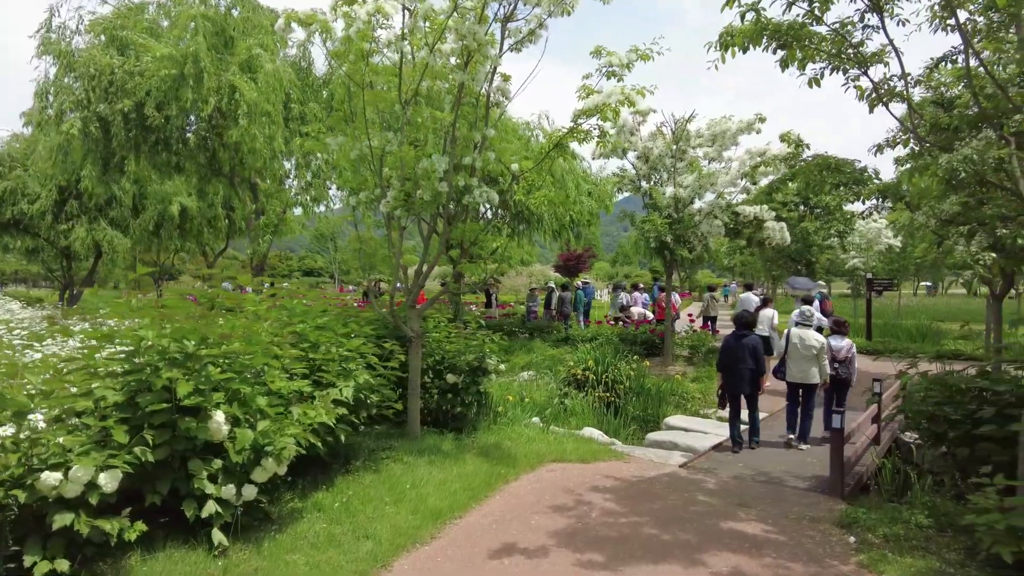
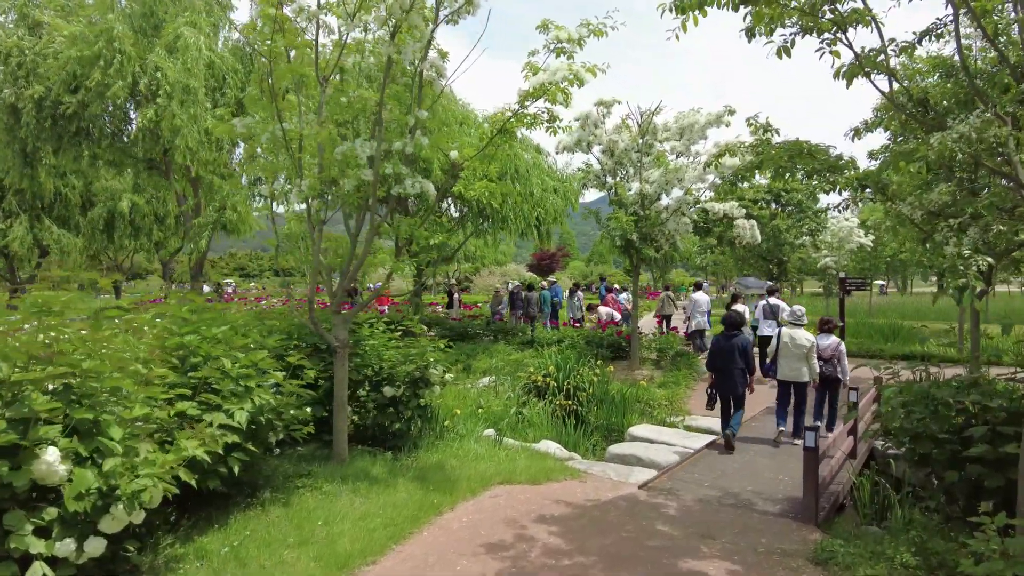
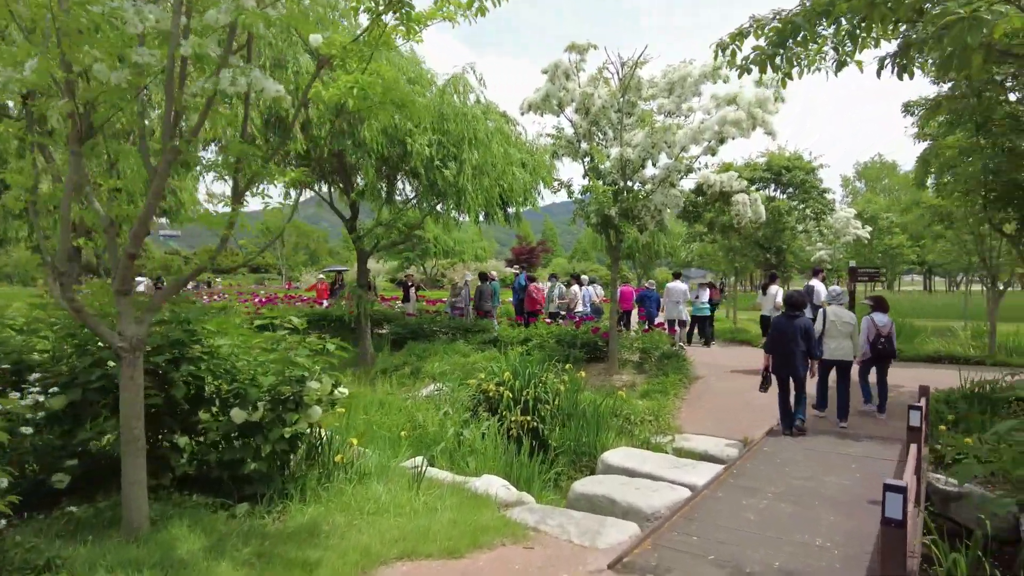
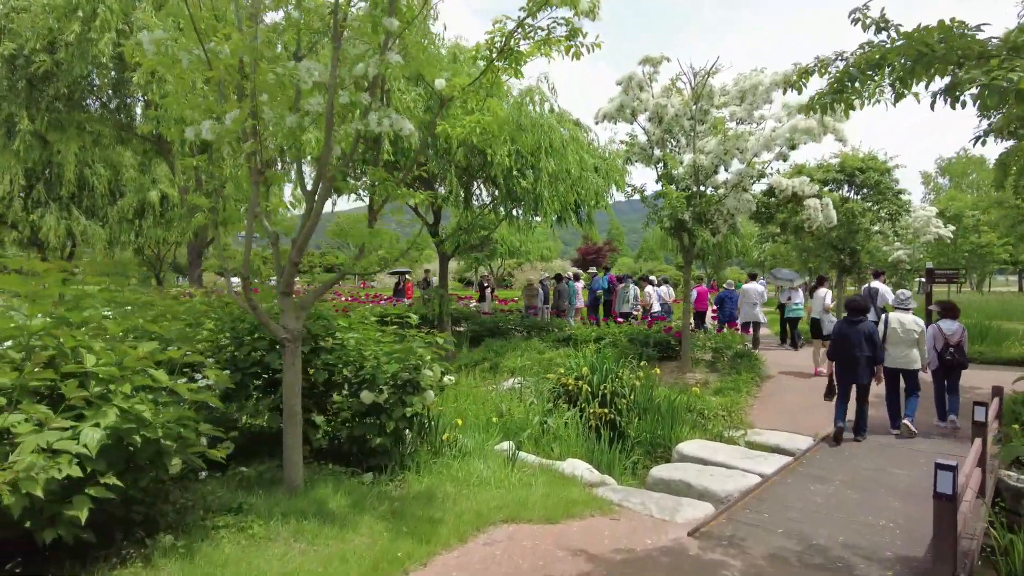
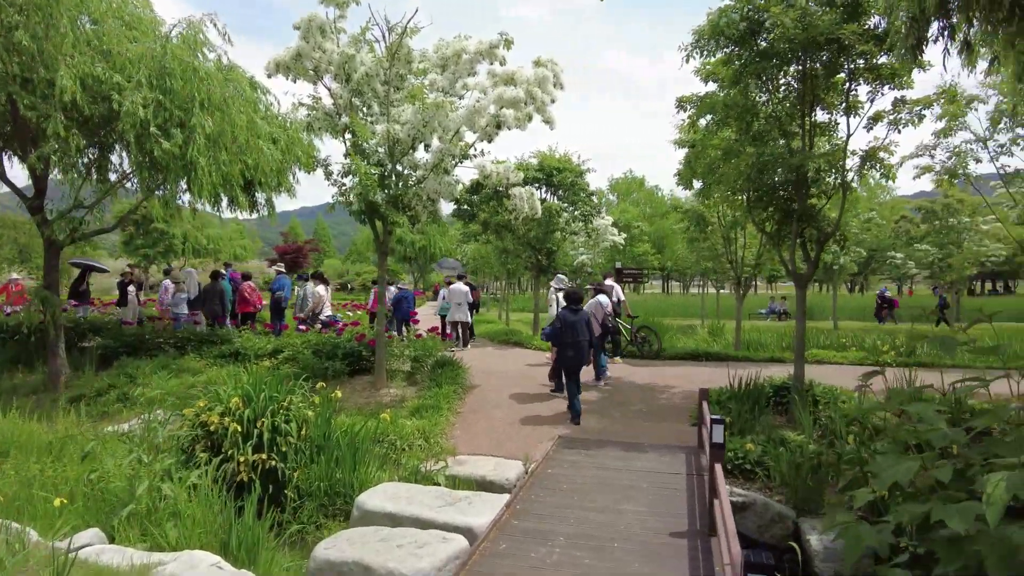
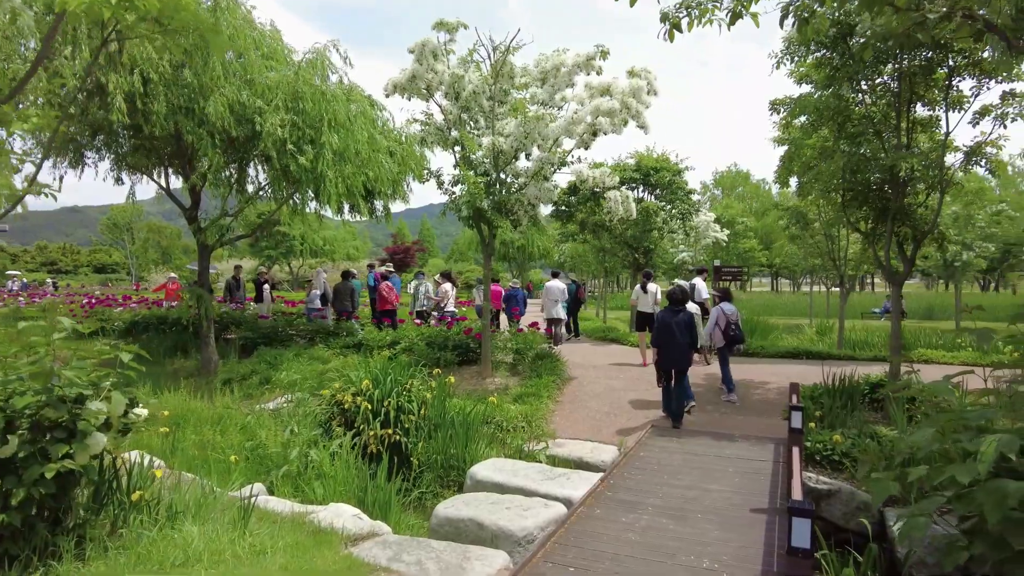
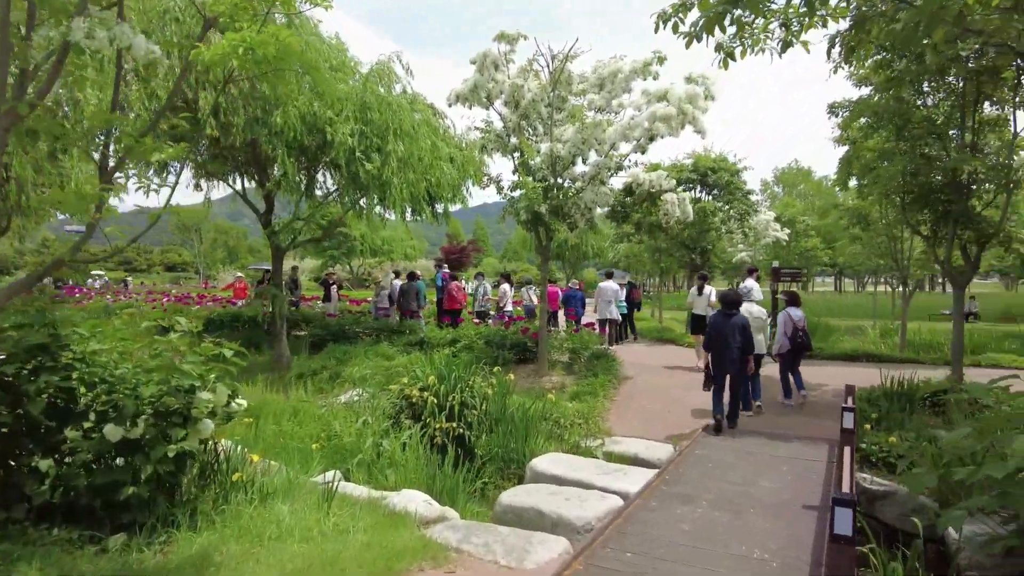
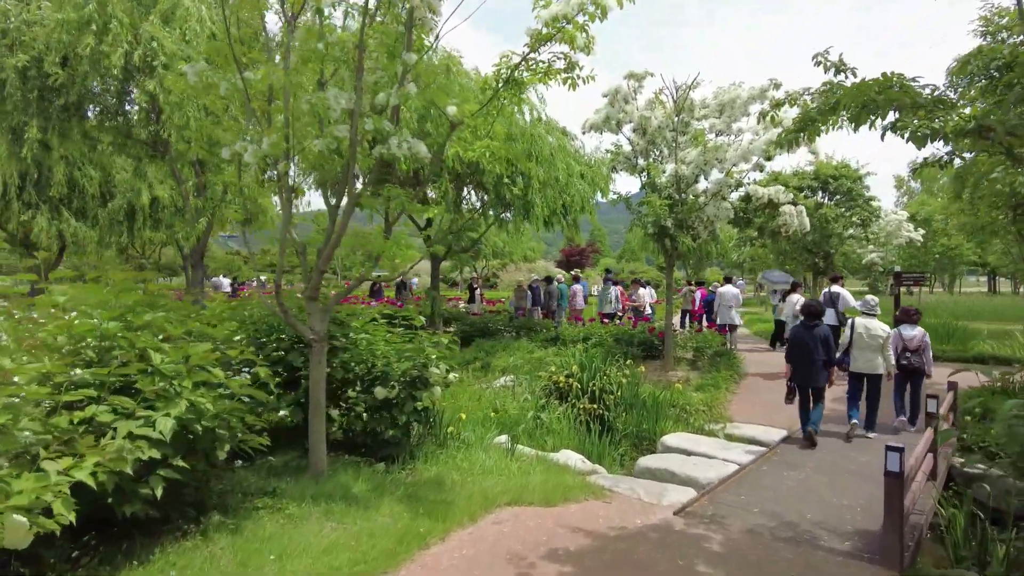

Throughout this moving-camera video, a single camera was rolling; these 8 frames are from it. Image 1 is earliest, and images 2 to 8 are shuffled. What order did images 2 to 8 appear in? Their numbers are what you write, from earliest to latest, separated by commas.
2, 8, 4, 3, 7, 6, 5
